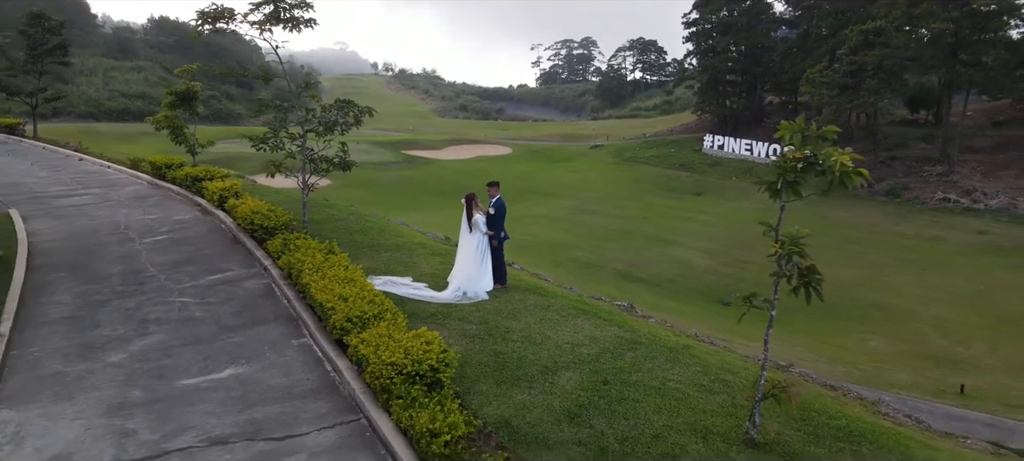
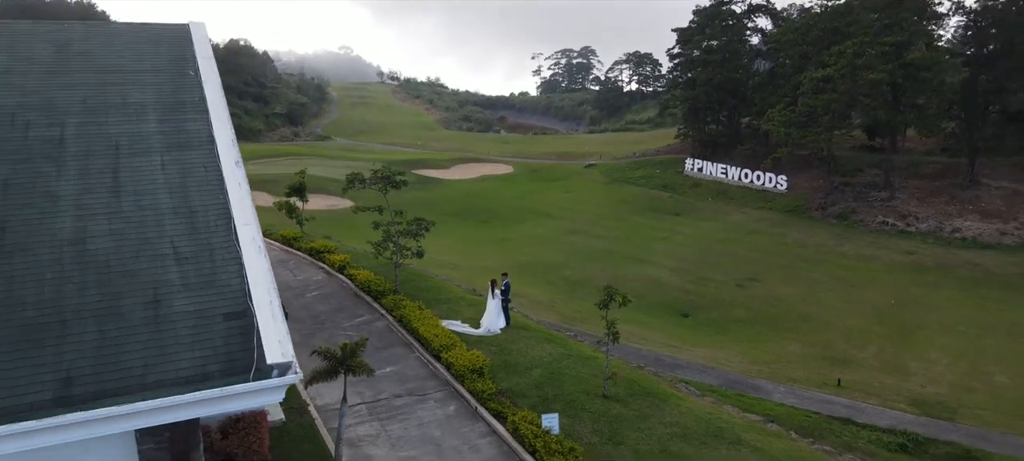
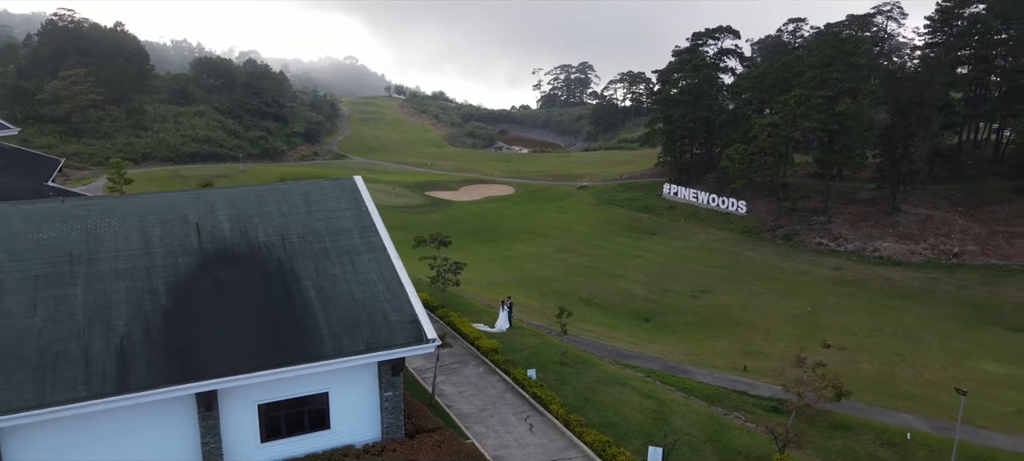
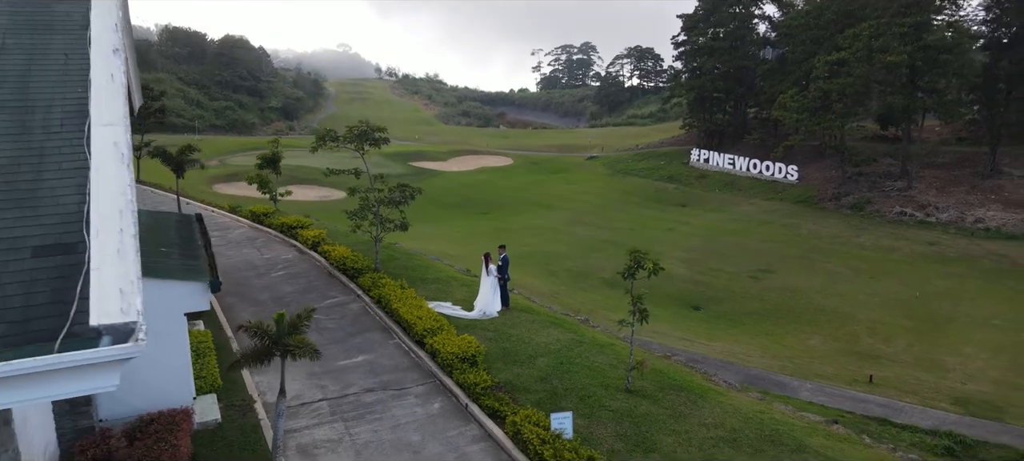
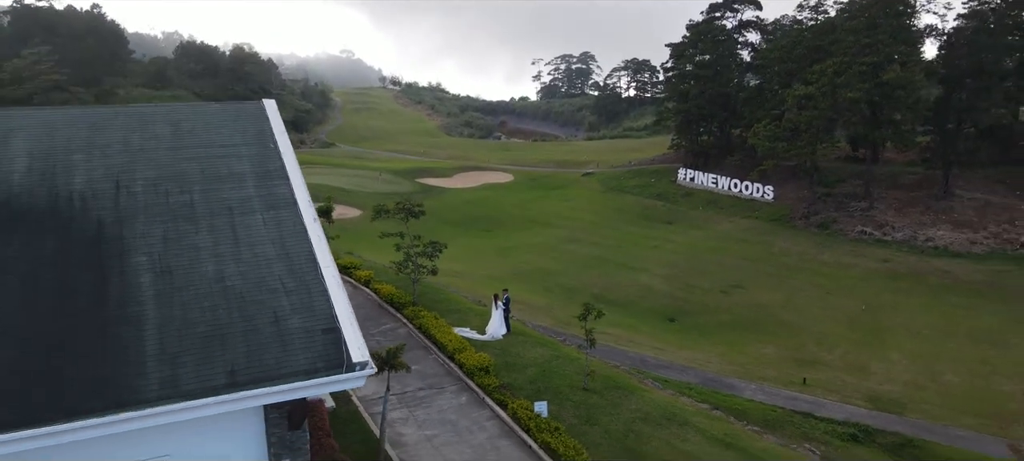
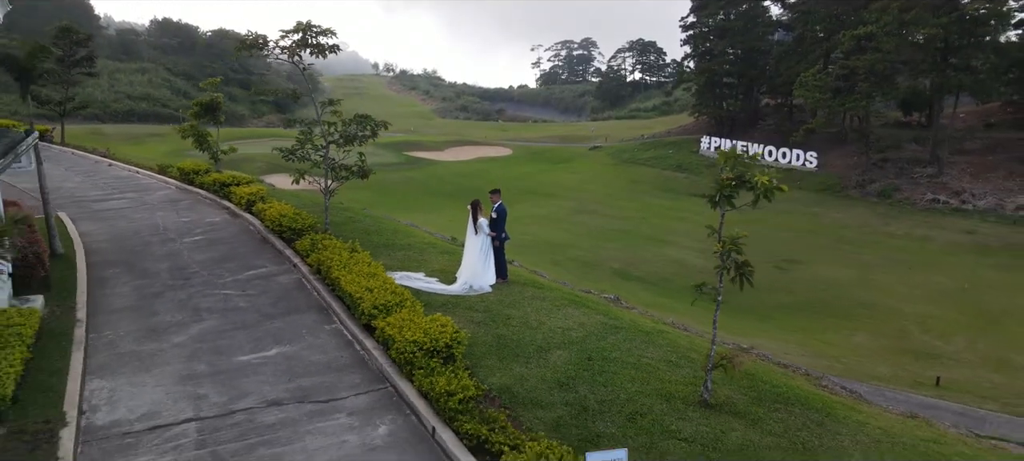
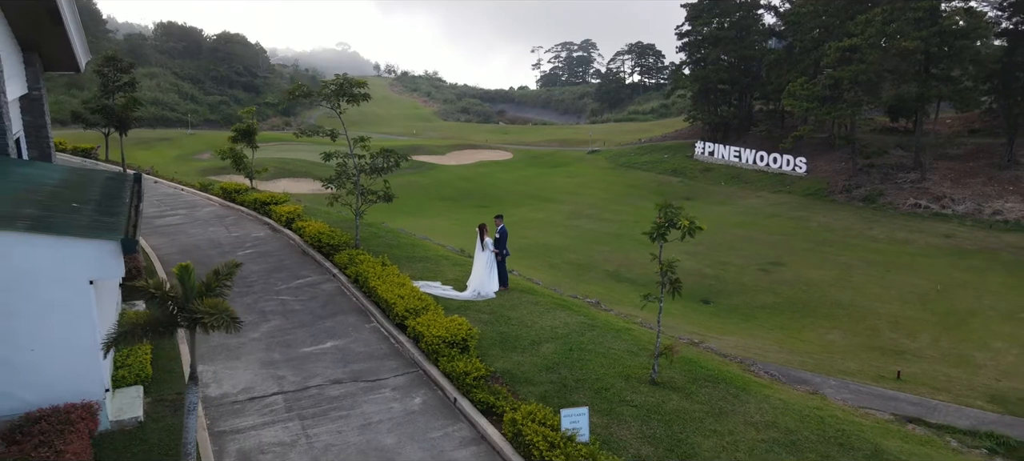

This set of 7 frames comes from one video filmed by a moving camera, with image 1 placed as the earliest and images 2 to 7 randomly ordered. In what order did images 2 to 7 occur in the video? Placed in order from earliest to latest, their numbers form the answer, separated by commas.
6, 7, 4, 2, 5, 3
